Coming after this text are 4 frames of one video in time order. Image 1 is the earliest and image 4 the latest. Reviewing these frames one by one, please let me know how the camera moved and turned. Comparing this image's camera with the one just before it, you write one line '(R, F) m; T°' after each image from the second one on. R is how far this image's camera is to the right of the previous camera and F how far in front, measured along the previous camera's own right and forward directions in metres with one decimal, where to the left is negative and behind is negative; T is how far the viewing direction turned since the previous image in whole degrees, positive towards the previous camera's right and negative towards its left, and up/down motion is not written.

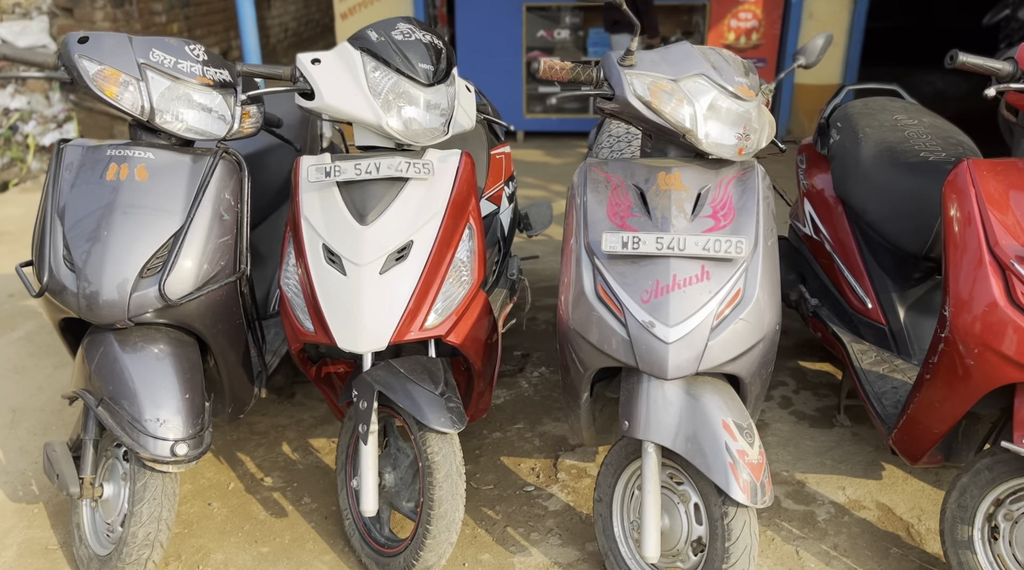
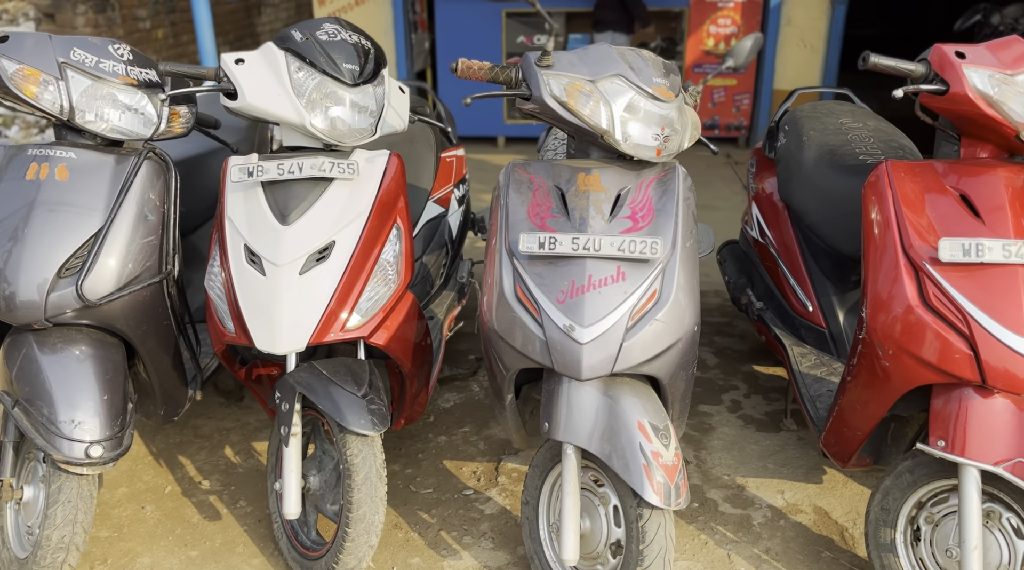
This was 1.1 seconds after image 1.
(+0.2, 0.0) m; 0°
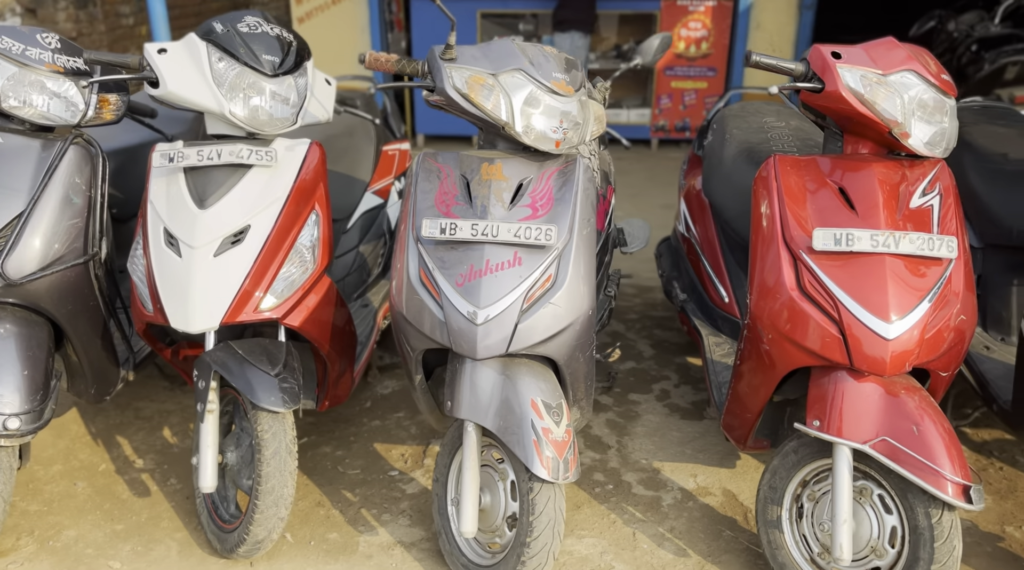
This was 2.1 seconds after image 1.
(+0.2, -0.1) m; +1°
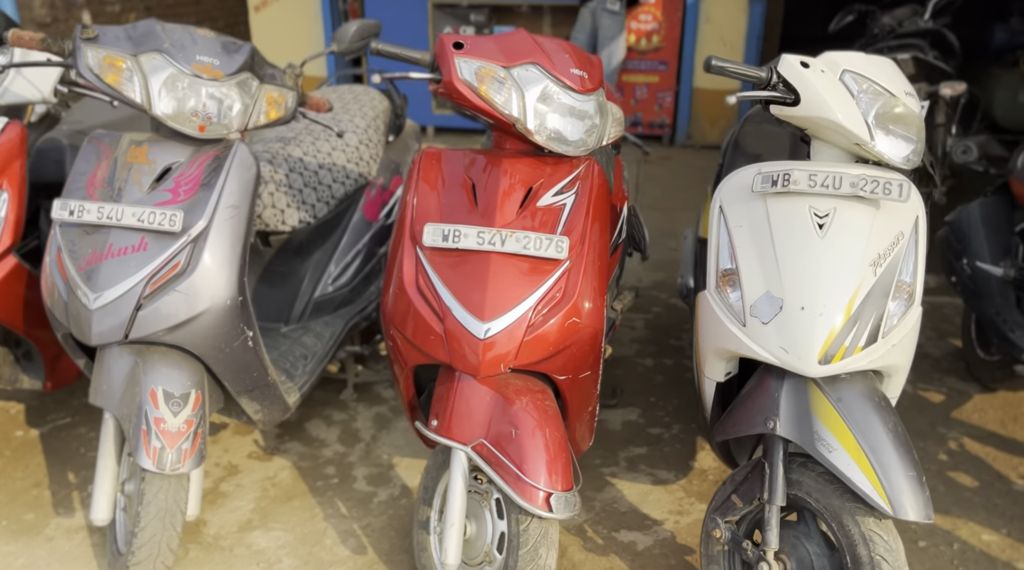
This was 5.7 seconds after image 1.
(+1.0, +0.1) m; -2°
